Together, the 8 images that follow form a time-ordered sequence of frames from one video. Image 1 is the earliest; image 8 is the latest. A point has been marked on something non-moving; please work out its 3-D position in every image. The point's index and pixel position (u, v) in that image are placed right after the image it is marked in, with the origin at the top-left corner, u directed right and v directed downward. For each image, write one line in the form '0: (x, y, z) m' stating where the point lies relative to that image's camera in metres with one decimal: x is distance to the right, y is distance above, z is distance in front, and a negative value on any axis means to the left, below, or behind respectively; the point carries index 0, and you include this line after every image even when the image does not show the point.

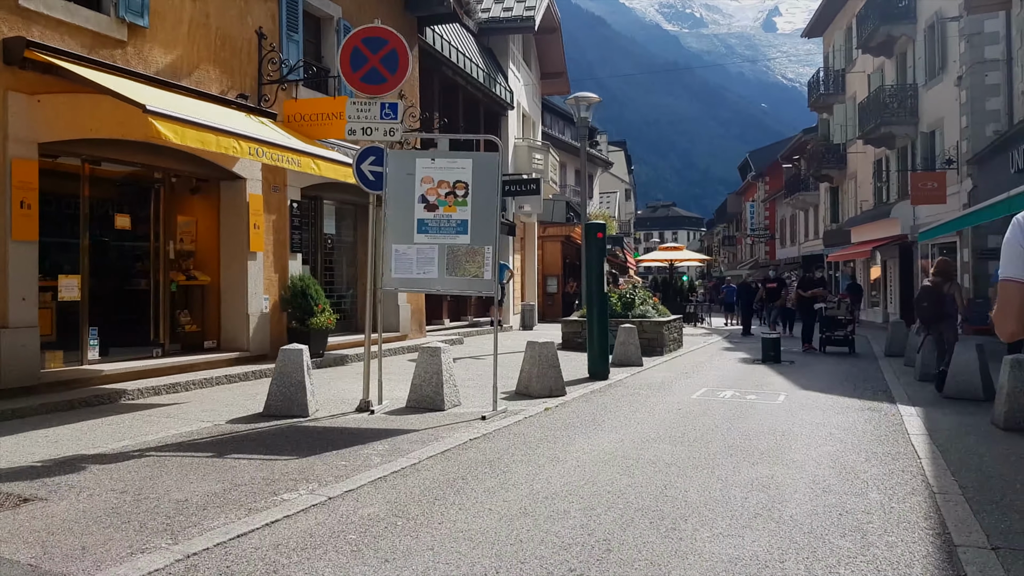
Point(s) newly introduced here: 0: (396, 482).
0: (-0.8, -1.3, +5.3) m
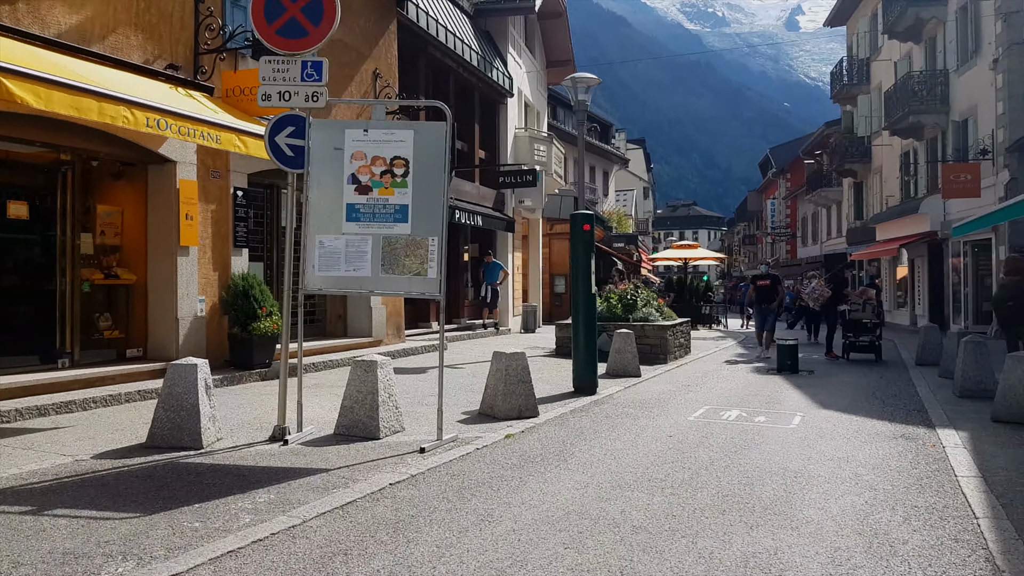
0: (-1.2, -1.3, +3.8) m
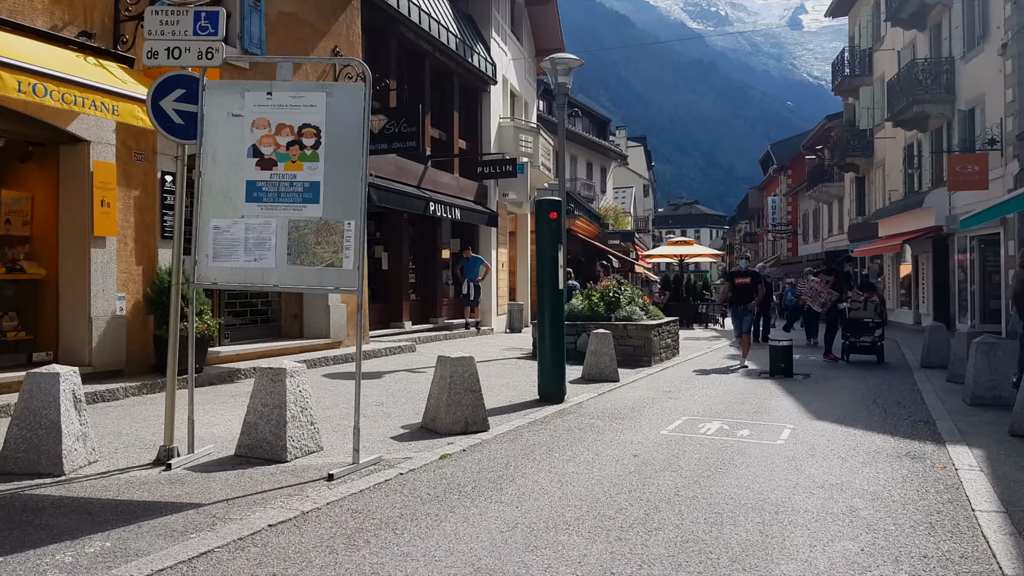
0: (-1.7, -1.2, +2.8) m
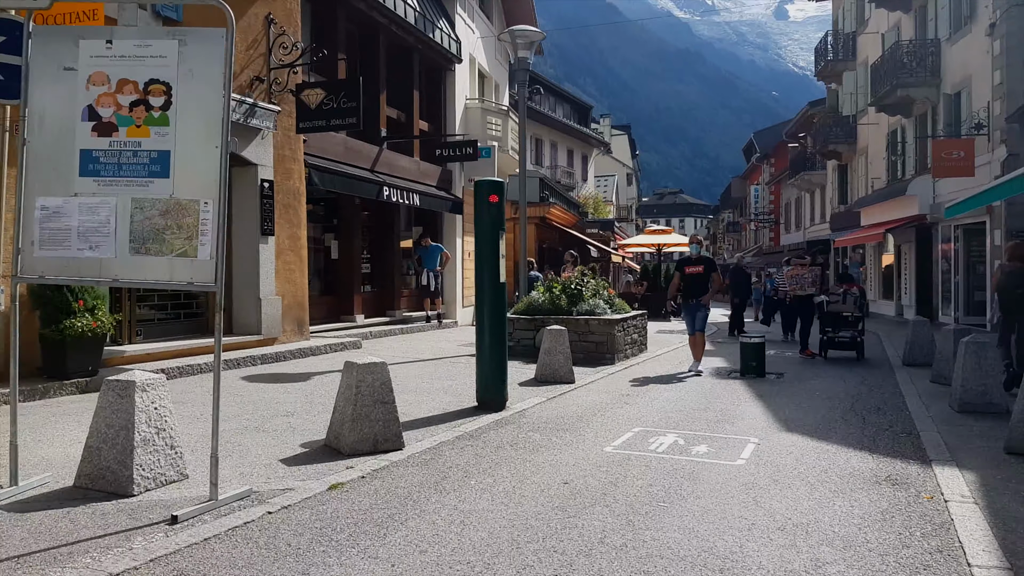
0: (-2.2, -1.3, +1.7) m
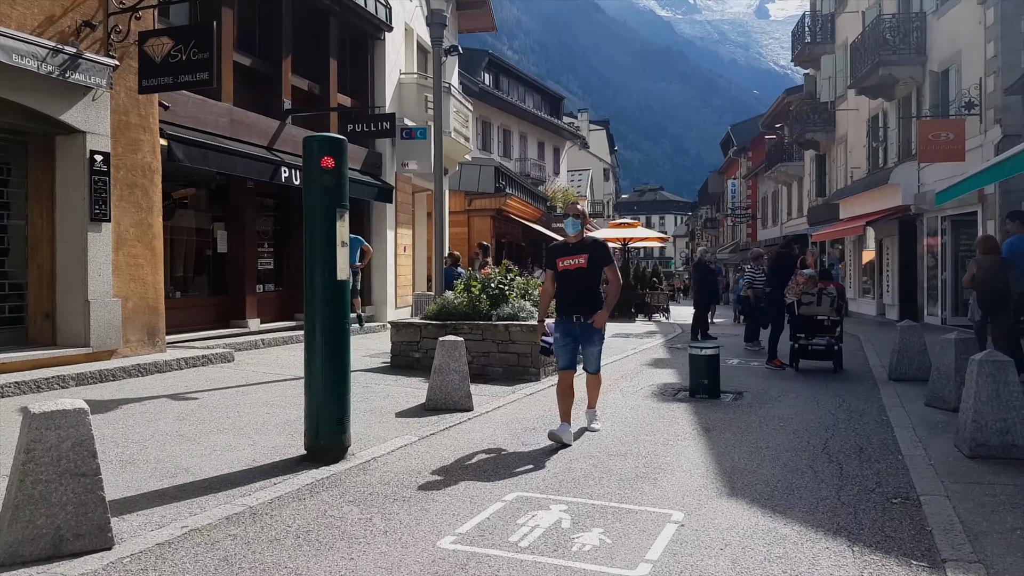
0: (-3.2, -1.3, -0.5) m
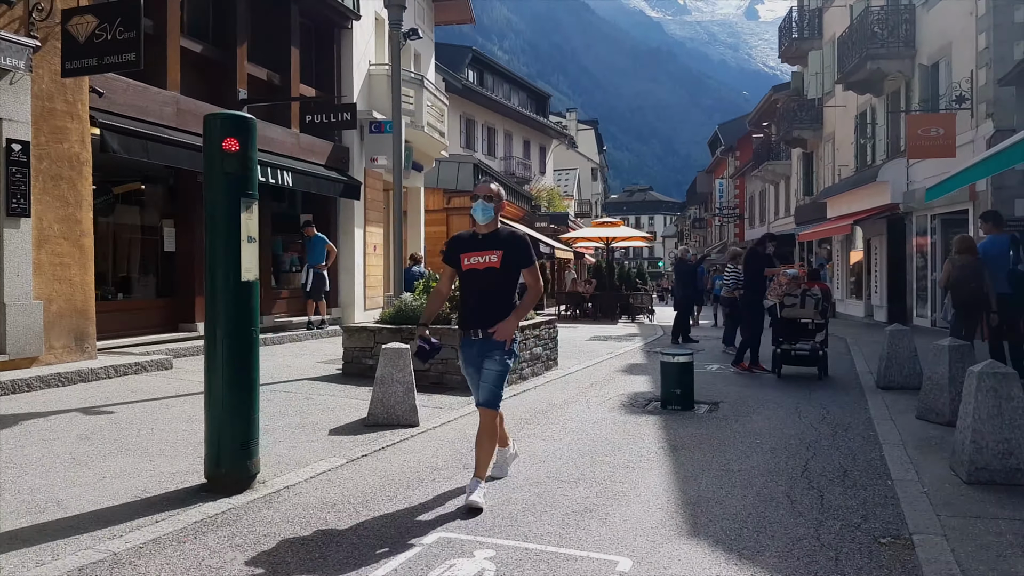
0: (-3.5, -1.3, -1.3) m
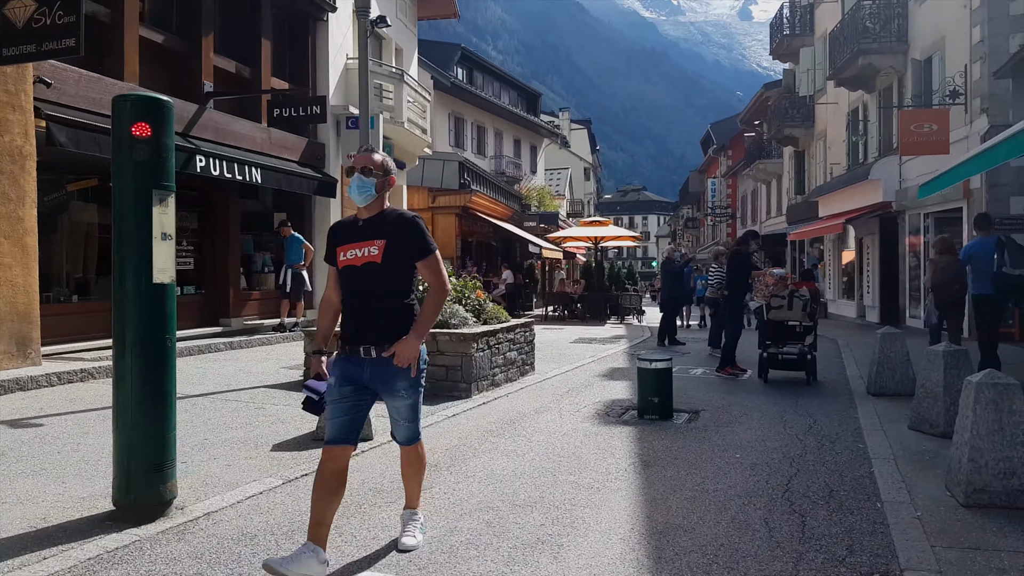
0: (-3.8, -1.3, -1.8) m
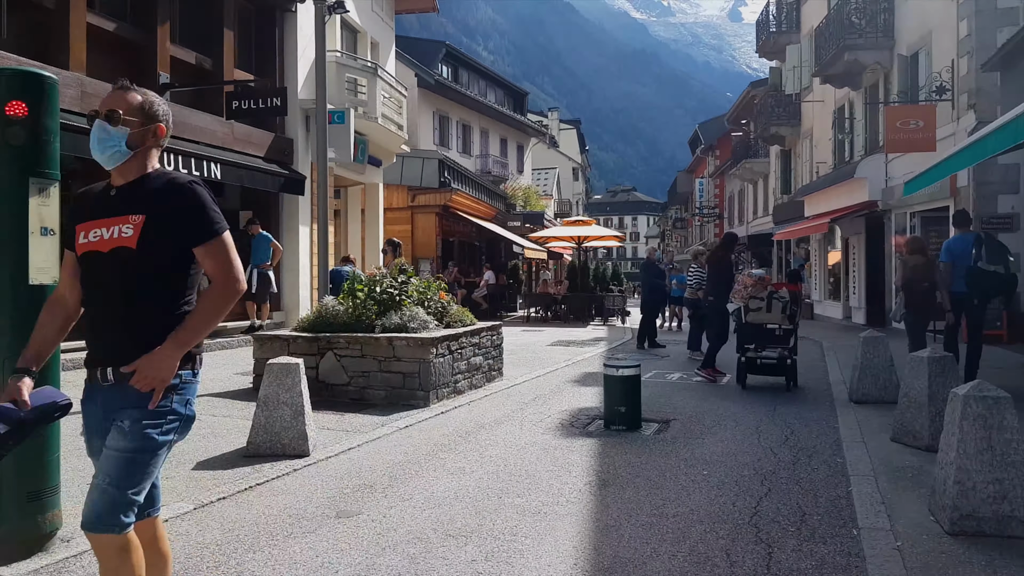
0: (-4.0, -1.3, -2.3) m
